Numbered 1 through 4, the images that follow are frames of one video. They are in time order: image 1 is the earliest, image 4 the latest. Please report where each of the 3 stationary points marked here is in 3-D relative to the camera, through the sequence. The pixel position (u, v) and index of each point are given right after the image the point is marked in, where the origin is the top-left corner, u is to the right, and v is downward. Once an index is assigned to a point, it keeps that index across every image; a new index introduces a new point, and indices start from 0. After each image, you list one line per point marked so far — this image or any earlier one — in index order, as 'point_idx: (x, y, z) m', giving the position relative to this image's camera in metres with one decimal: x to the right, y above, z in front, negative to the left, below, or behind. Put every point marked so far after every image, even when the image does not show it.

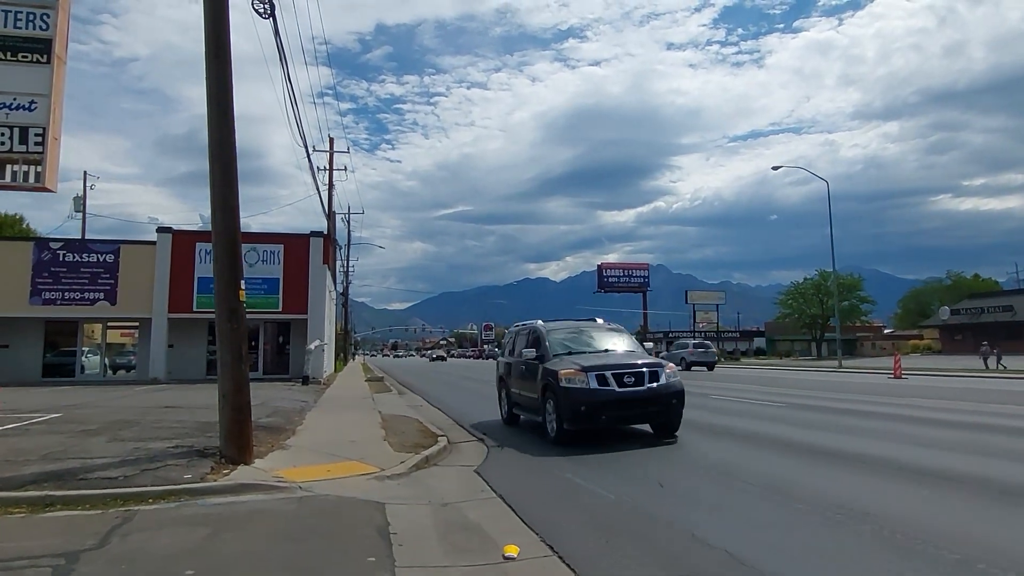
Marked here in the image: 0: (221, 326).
0: (-3.9, -0.5, +11.7) m
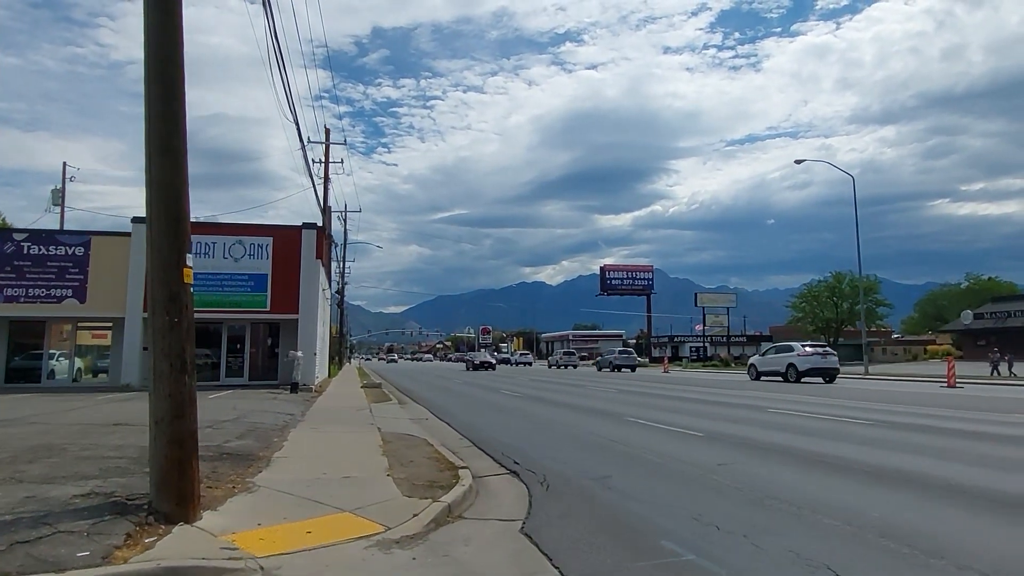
0: (-3.3, -0.3, +8.1) m
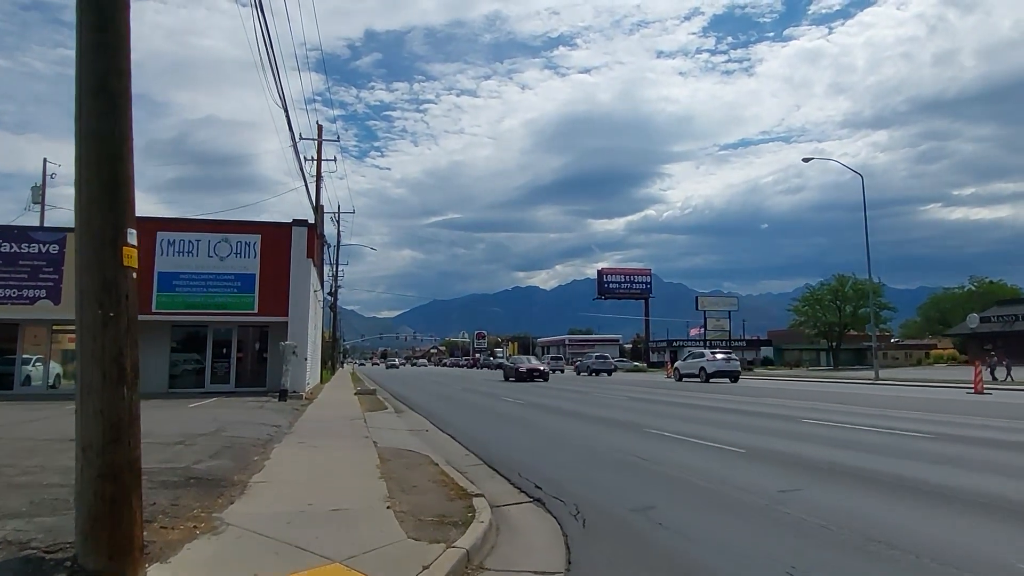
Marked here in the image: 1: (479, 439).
0: (-3.0, -0.2, +6.1) m
1: (-0.6, -2.9, +16.8) m
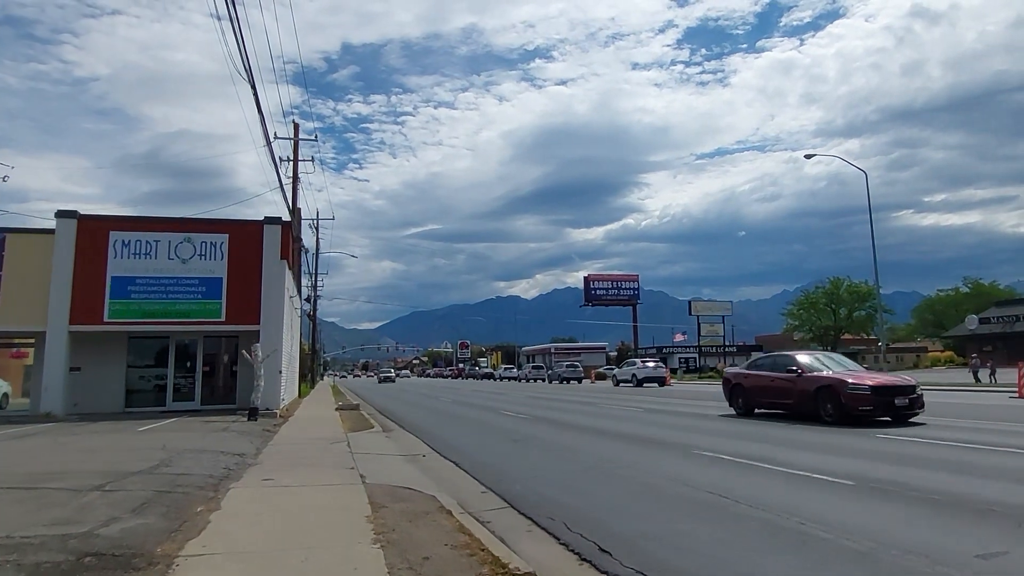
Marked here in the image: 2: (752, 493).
0: (-2.4, 0.0, +2.8) m
1: (-0.3, -2.8, +13.5) m
2: (+2.7, -2.3, +10.0) m
